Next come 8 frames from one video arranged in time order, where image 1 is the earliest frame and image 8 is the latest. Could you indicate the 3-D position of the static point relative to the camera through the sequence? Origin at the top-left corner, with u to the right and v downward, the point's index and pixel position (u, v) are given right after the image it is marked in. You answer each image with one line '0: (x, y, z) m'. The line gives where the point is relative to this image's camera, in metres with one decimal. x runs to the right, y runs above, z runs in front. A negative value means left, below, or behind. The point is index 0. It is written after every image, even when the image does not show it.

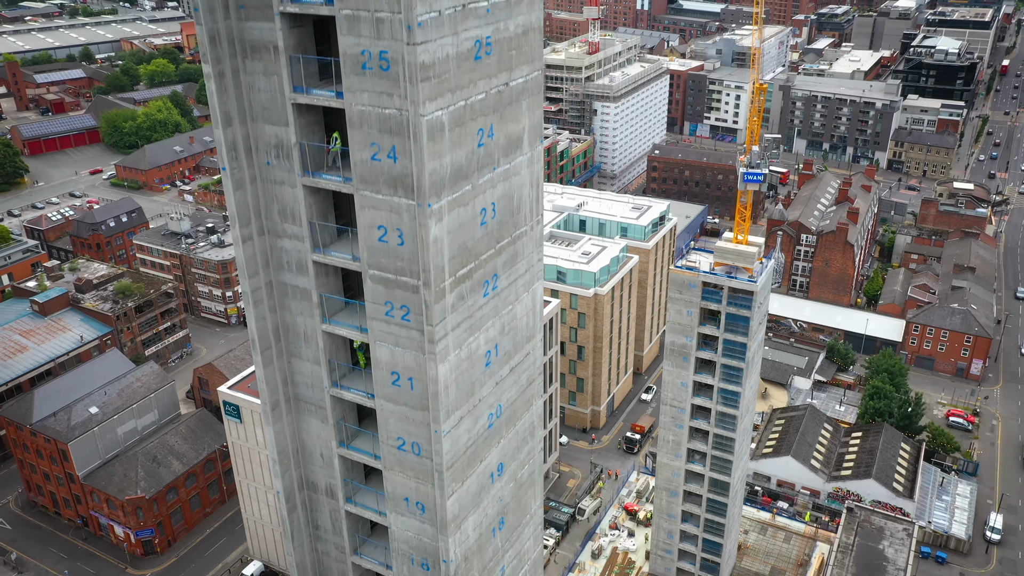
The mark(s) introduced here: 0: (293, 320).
0: (-5.3, -1.0, +19.0) m
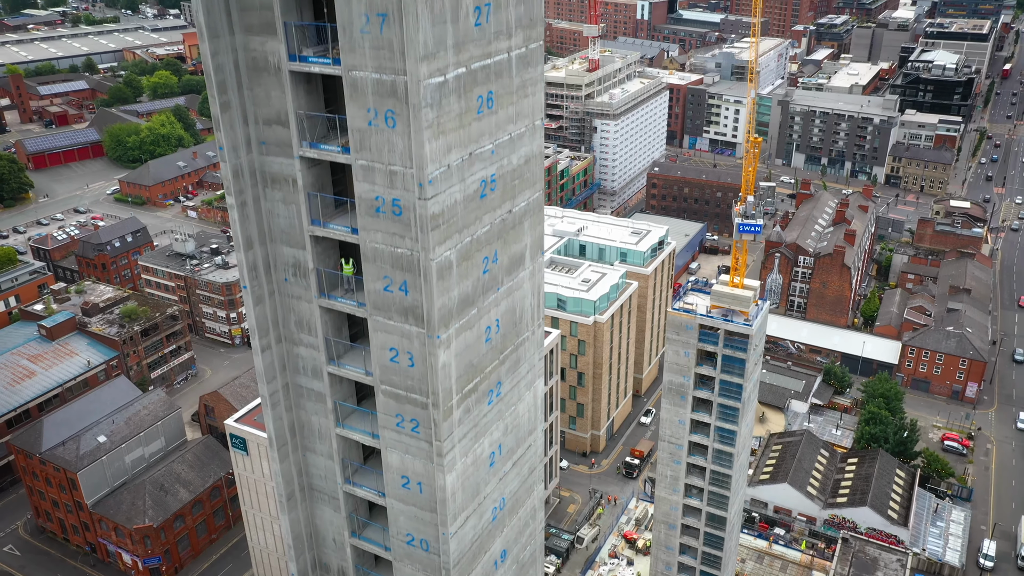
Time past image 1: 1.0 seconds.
0: (-5.3, -3.5, +20.1) m
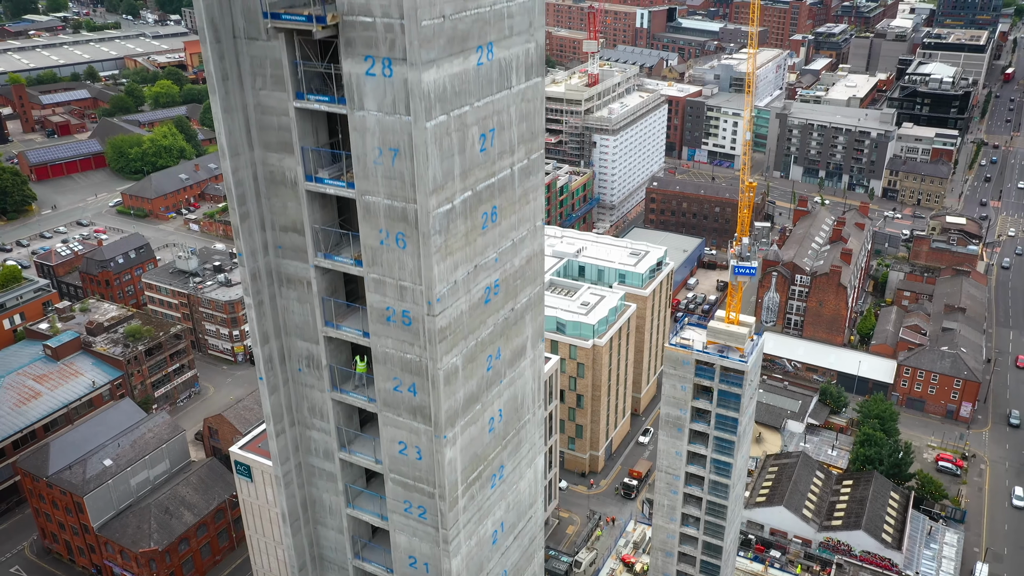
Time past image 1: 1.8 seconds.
0: (-5.2, -5.6, +21.0) m
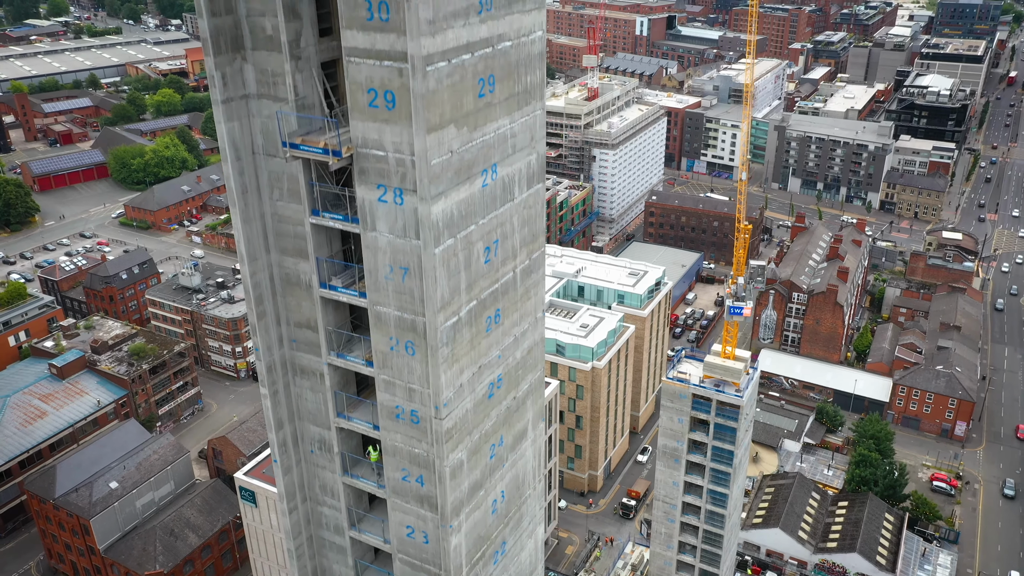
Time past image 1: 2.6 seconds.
0: (-5.2, -7.7, +22.0) m
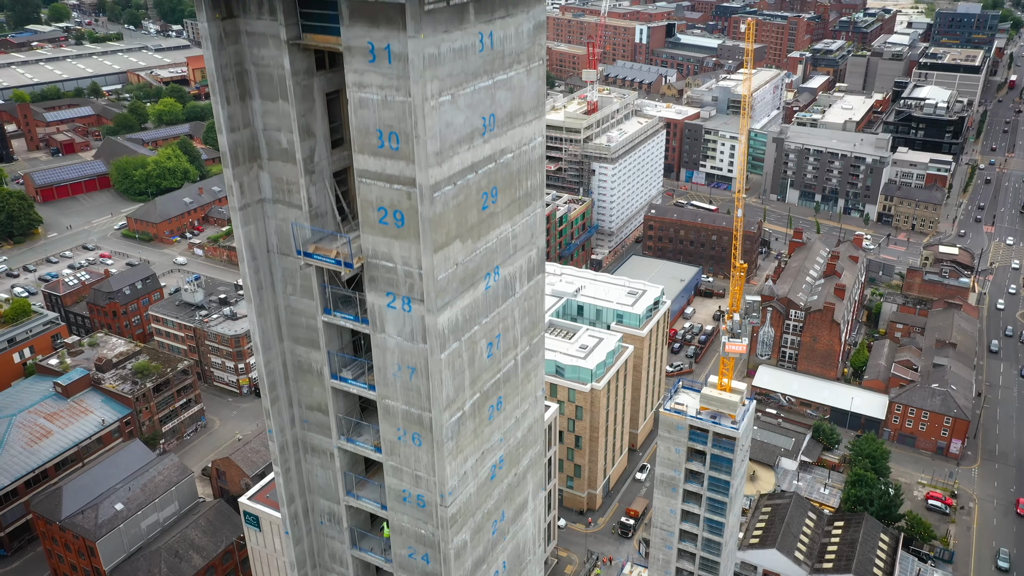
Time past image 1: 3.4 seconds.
0: (-5.2, -9.8, +22.9) m
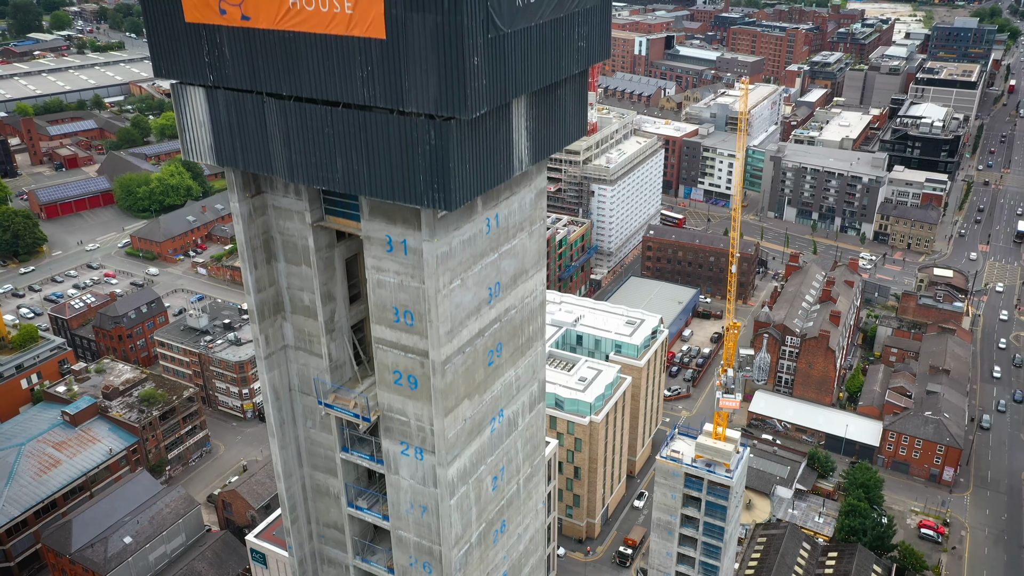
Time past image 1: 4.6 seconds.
0: (-5.1, -13.1, +24.4) m
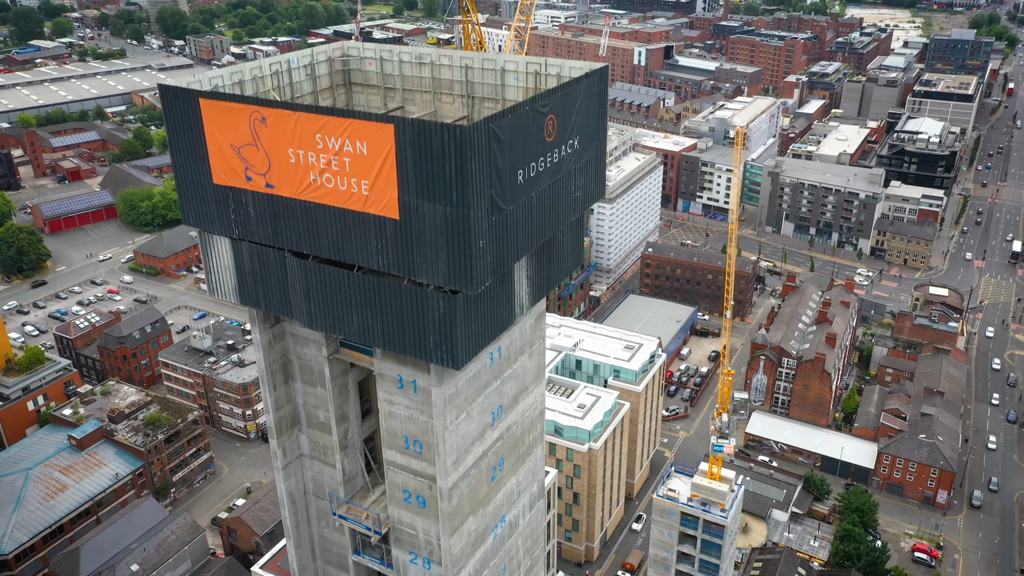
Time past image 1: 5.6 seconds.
0: (-5.1, -16.0, +25.6) m
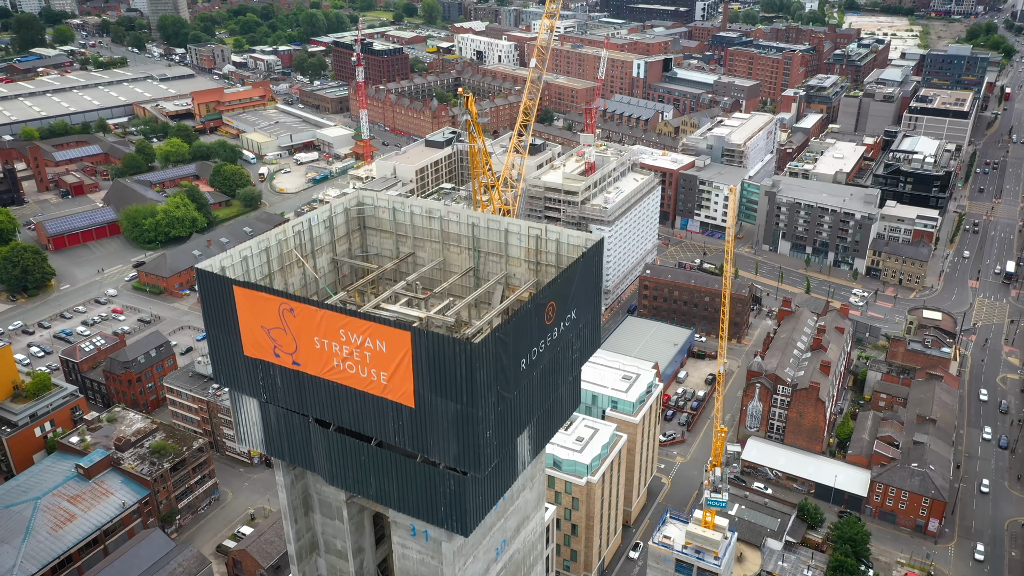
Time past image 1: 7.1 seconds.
0: (-5.1, -19.6, +27.2) m
